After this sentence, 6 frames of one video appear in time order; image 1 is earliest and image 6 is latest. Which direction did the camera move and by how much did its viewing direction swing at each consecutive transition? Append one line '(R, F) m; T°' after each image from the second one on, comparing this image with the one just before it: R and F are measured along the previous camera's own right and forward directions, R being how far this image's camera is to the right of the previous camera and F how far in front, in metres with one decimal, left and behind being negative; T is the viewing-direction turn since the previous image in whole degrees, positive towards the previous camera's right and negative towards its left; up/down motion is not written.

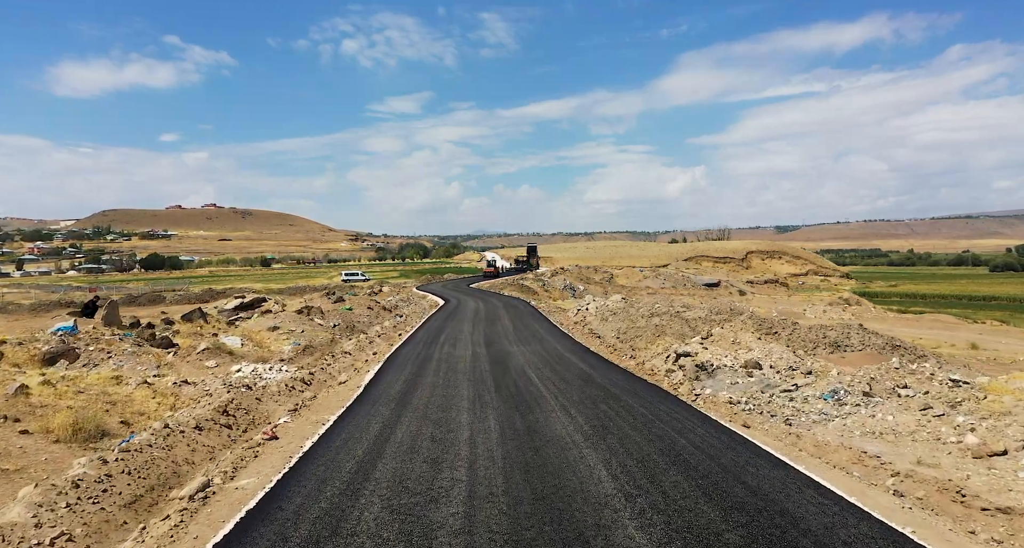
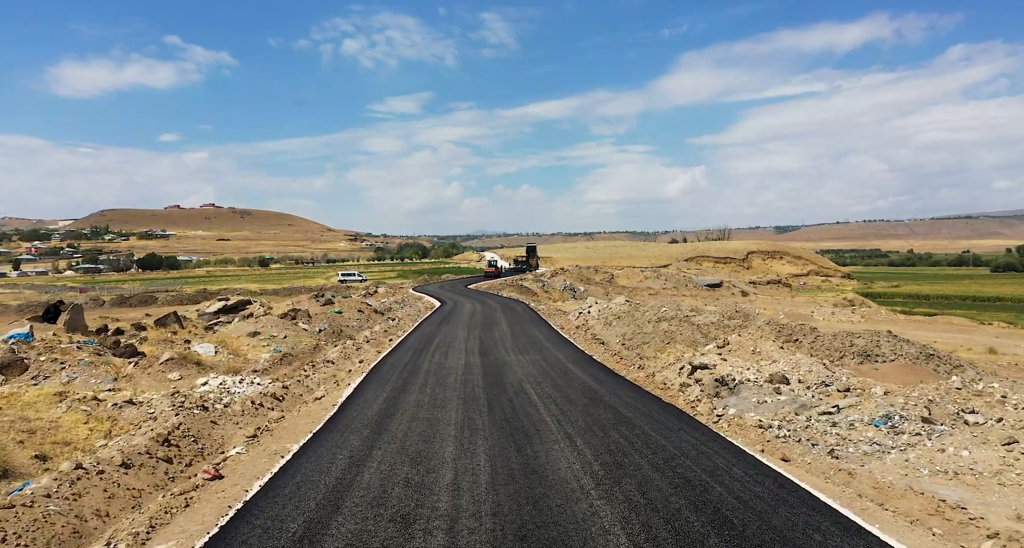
(+0.1, +2.0) m; 0°
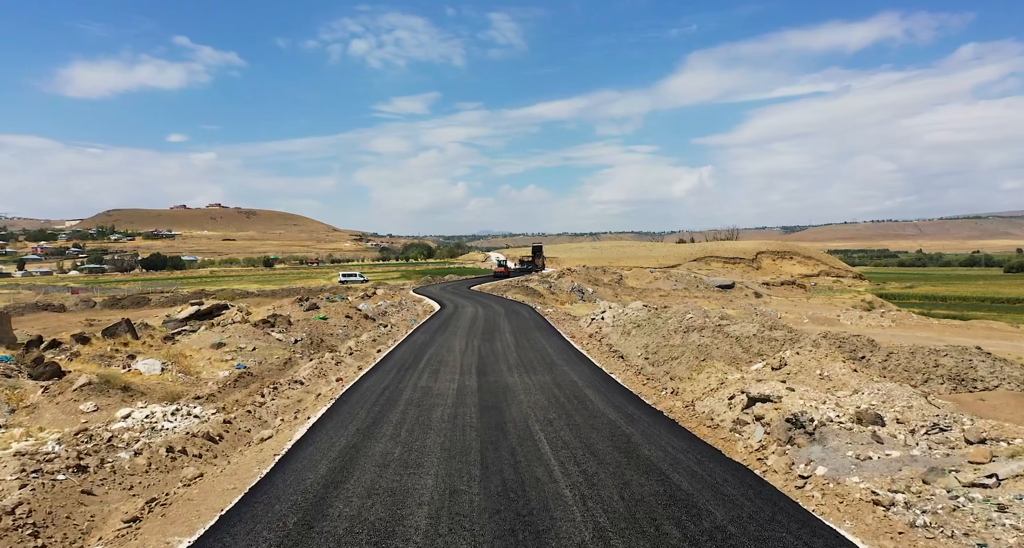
(0.0, +3.9) m; 0°
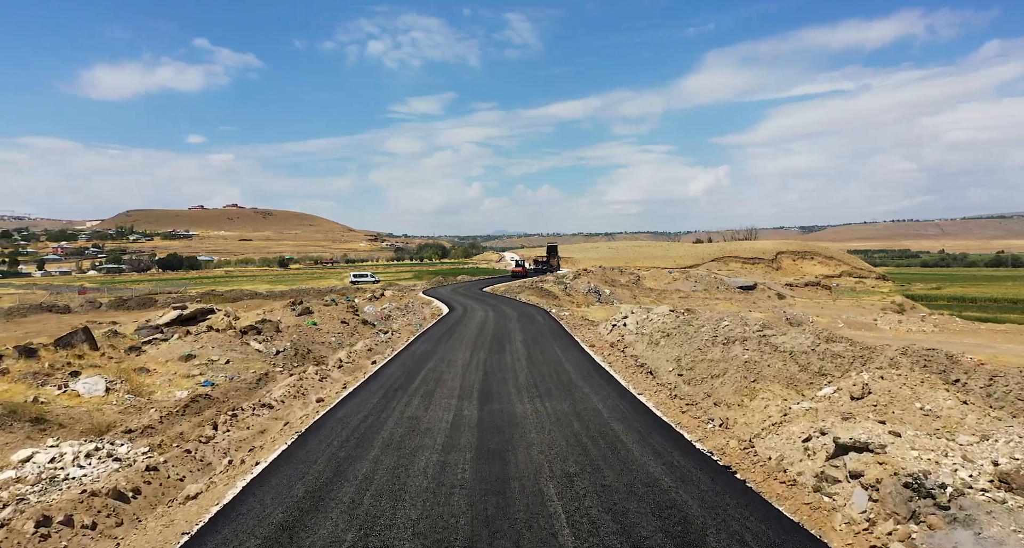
(+0.1, +3.3) m; -1°
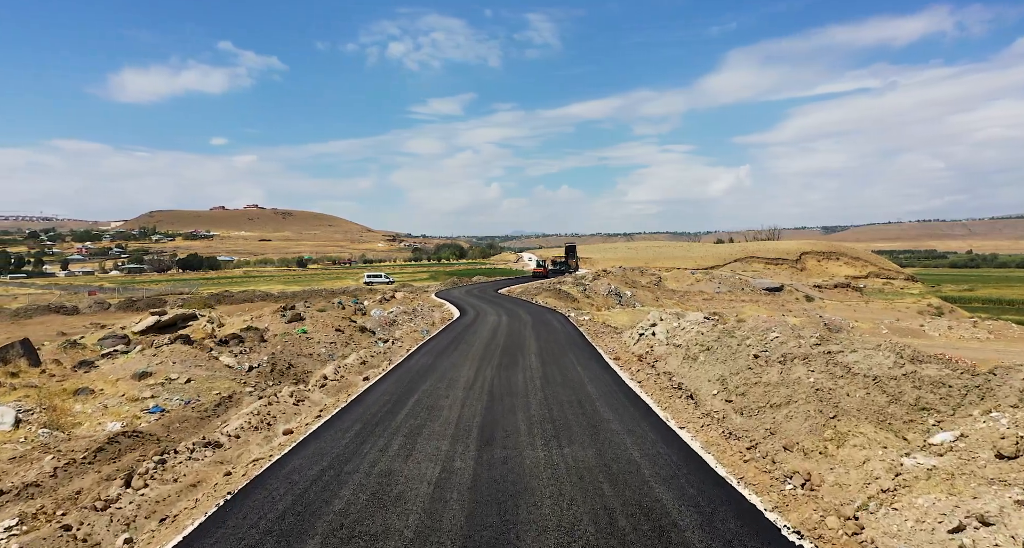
(+0.2, +3.5) m; -2°
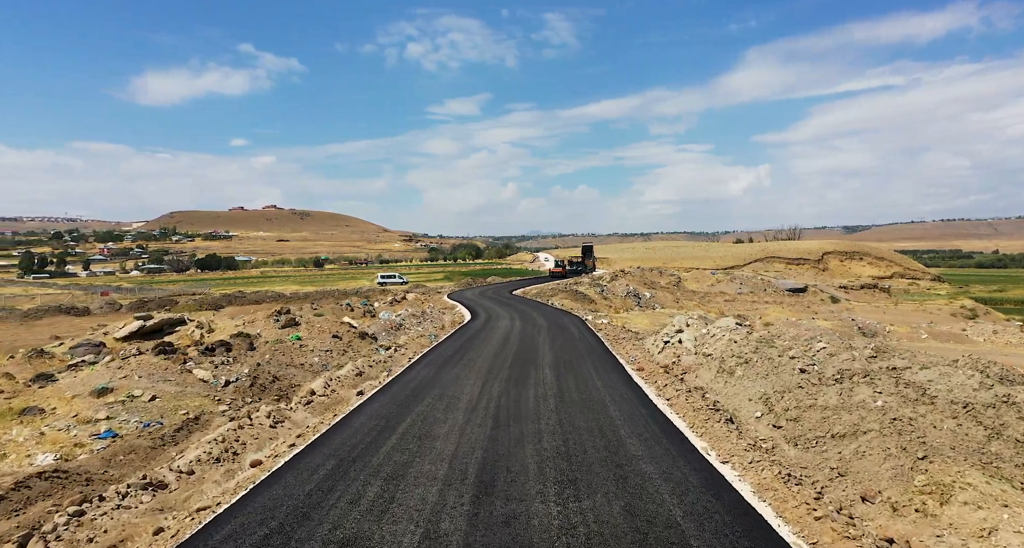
(+0.1, +2.4) m; -1°
